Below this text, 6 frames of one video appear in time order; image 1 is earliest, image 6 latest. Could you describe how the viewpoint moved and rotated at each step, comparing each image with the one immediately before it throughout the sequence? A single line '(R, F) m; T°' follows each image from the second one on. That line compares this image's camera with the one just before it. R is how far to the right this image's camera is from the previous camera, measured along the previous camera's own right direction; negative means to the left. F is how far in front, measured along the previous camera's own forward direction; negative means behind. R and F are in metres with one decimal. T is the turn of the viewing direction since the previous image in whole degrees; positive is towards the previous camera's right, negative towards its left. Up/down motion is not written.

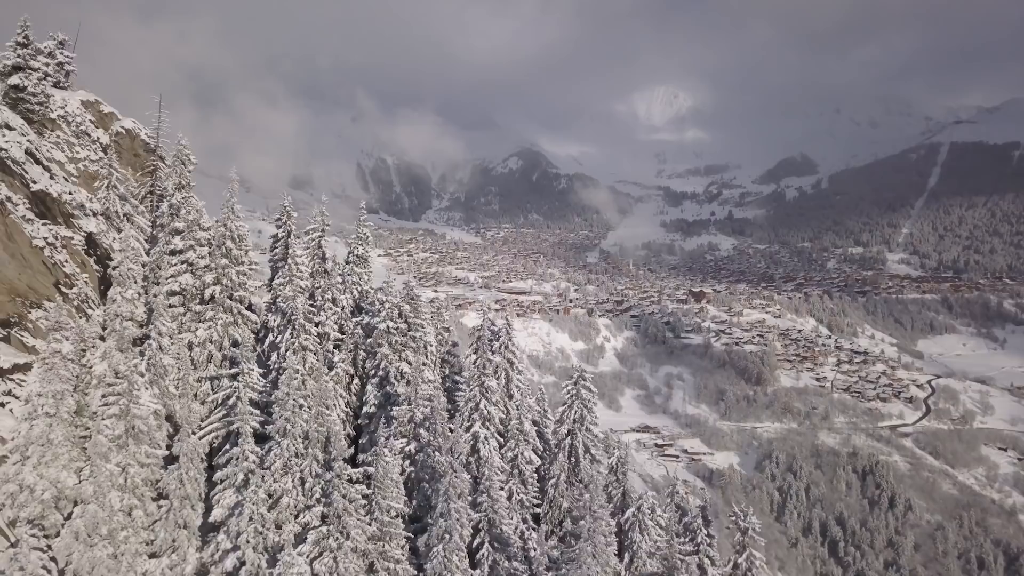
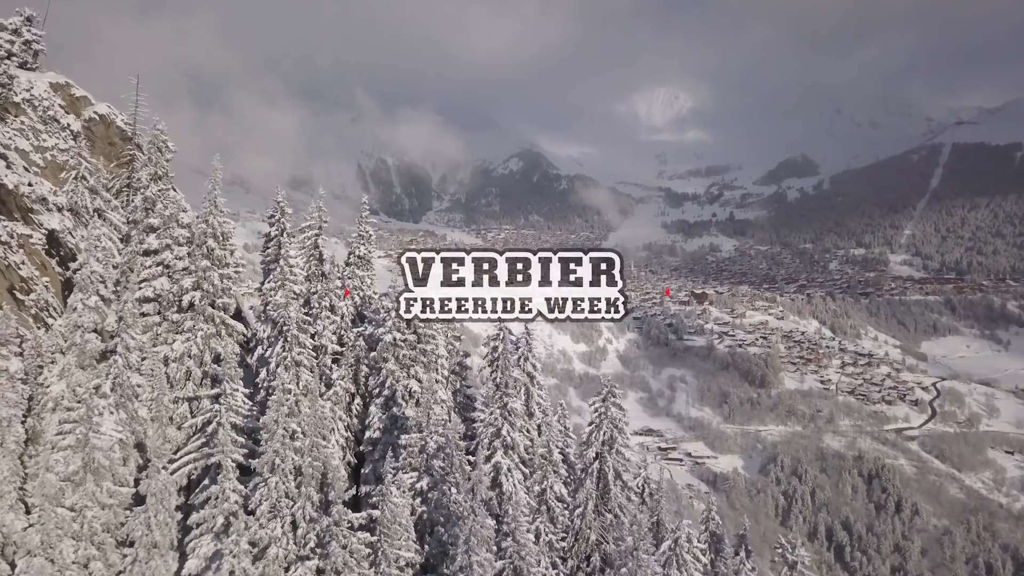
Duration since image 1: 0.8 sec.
(-0.5, +1.7) m; 0°
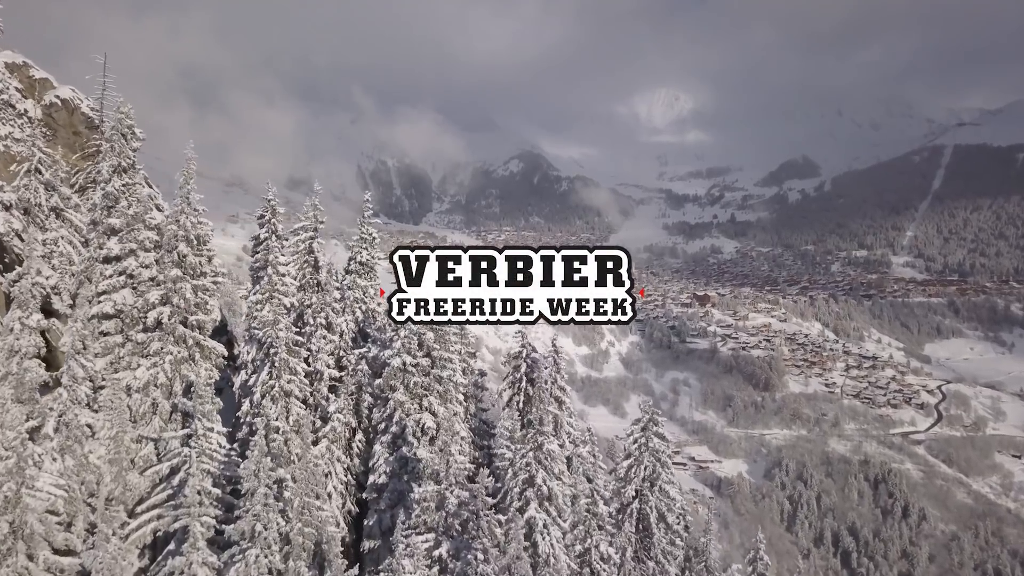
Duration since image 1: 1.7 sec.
(-0.6, +1.8) m; 0°
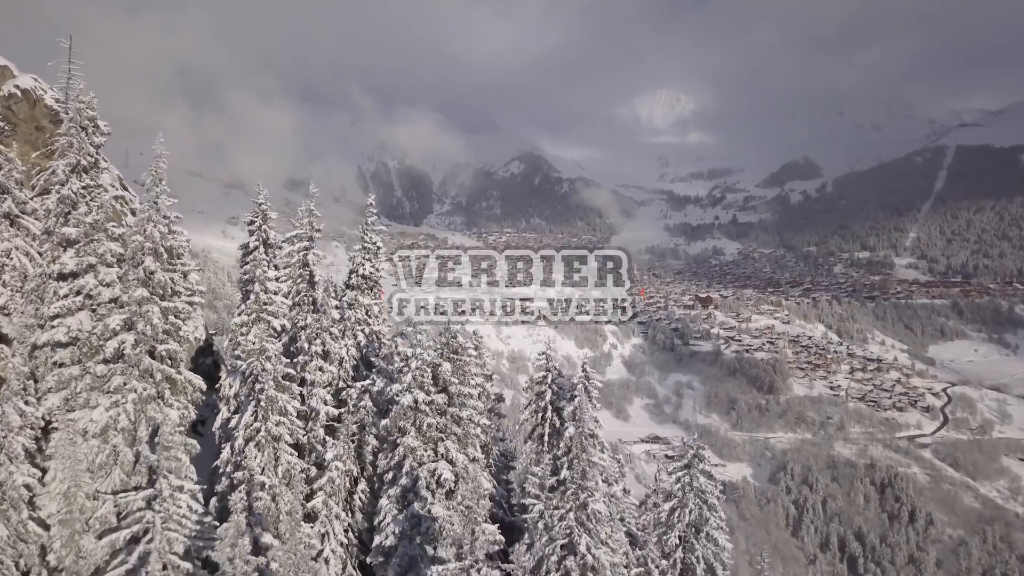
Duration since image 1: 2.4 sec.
(-0.5, +1.5) m; 0°
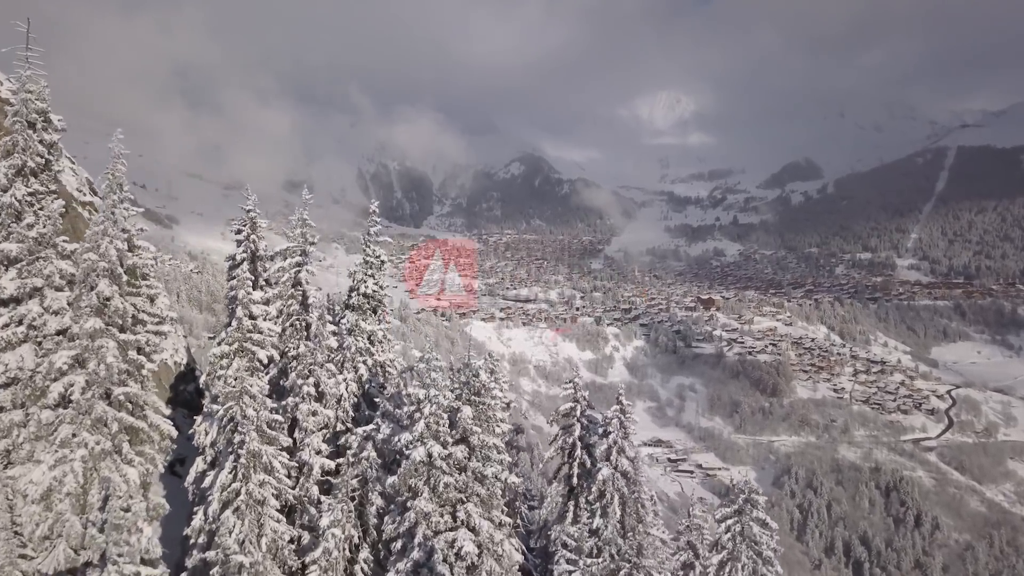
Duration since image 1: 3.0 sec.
(-0.4, +1.3) m; 0°
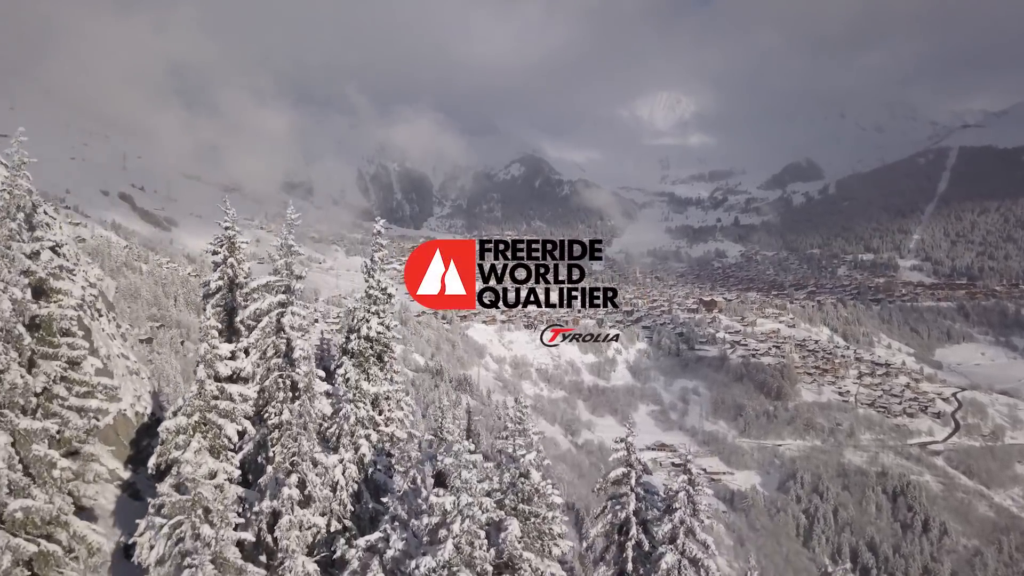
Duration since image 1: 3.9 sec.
(-0.6, +1.8) m; 0°
